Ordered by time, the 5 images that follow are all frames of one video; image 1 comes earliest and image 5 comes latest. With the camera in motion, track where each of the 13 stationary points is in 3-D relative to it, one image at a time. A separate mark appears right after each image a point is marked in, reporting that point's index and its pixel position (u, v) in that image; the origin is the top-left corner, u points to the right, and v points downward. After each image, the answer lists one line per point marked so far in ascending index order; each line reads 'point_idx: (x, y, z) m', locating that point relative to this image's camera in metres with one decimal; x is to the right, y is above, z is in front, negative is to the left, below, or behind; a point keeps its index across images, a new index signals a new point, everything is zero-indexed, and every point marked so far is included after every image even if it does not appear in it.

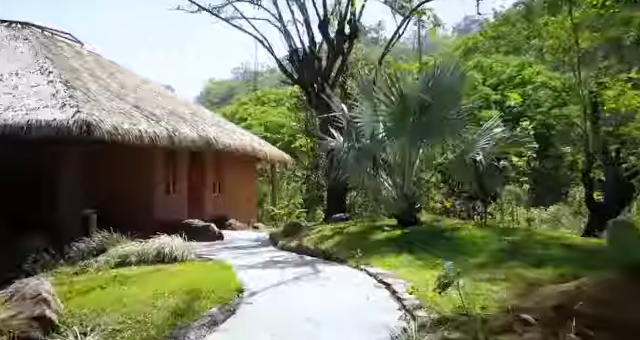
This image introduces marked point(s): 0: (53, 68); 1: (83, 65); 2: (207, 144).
0: (-6.2, +2.4, +11.0) m
1: (-6.6, +2.9, +13.2) m
2: (-2.9, +0.7, +12.2) m
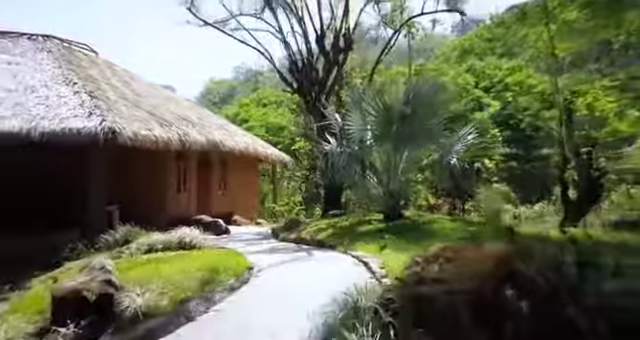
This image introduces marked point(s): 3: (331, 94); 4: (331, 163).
0: (-6.3, +2.3, +12.3) m
1: (-6.7, +2.9, +14.5) m
2: (-3.0, +0.7, +13.5) m
3: (+0.3, +2.4, +15.1) m
4: (+0.3, +0.2, +12.3) m
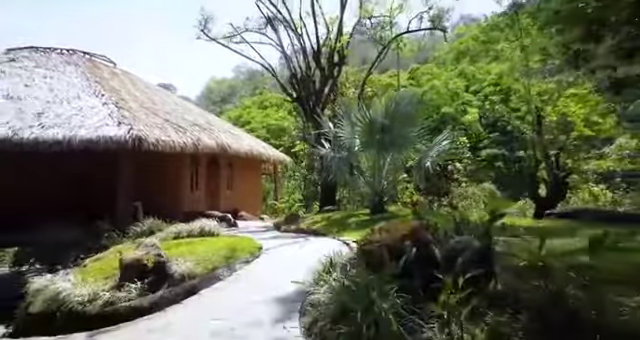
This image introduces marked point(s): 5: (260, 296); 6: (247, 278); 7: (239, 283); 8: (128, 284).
0: (-6.4, +2.3, +14.1) m
1: (-6.8, +2.9, +16.3) m
2: (-3.1, +0.7, +15.3) m
3: (+0.2, +2.4, +17.0) m
4: (+0.2, +0.2, +14.1) m
5: (-0.7, -1.4, +5.5) m
6: (-1.0, -1.4, +6.4) m
7: (-1.0, -1.4, +6.2) m
8: (-2.4, -1.4, +6.0) m
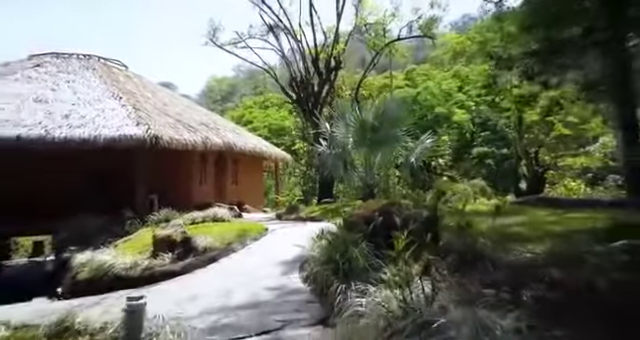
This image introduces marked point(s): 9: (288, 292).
0: (-6.4, +2.4, +15.6) m
1: (-6.9, +3.0, +17.8) m
2: (-3.2, +0.8, +16.7) m
3: (+0.2, +2.5, +18.4) m
4: (+0.1, +0.3, +15.6) m
5: (-0.8, -1.3, +6.9) m
6: (-1.0, -1.3, +7.8) m
7: (-1.1, -1.3, +7.7) m
8: (-2.5, -1.3, +7.5) m
9: (-0.3, -1.3, +5.1) m
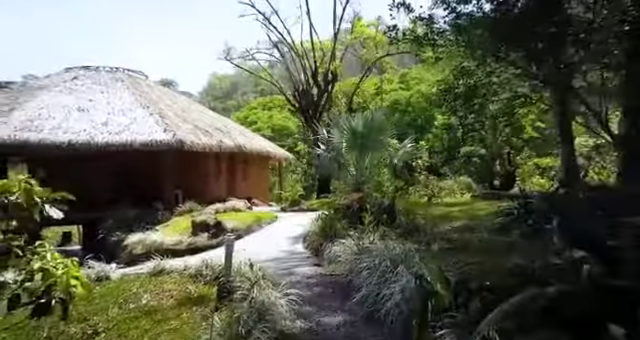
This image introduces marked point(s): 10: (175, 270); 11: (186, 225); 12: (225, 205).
0: (-6.5, +2.5, +18.2) m
1: (-6.9, +3.1, +20.4) m
2: (-3.2, +0.8, +19.4) m
3: (+0.1, +2.6, +21.0) m
4: (+0.1, +0.3, +18.2) m
5: (-0.8, -1.3, +9.6) m
6: (-1.1, -1.3, +10.5) m
7: (-1.2, -1.4, +10.3) m
8: (-2.5, -1.3, +10.1) m
9: (-0.4, -1.3, +7.7) m
10: (-2.0, -1.4, +6.6) m
11: (-3.2, -1.4, +11.3) m
12: (-2.8, -1.0, +14.2) m
